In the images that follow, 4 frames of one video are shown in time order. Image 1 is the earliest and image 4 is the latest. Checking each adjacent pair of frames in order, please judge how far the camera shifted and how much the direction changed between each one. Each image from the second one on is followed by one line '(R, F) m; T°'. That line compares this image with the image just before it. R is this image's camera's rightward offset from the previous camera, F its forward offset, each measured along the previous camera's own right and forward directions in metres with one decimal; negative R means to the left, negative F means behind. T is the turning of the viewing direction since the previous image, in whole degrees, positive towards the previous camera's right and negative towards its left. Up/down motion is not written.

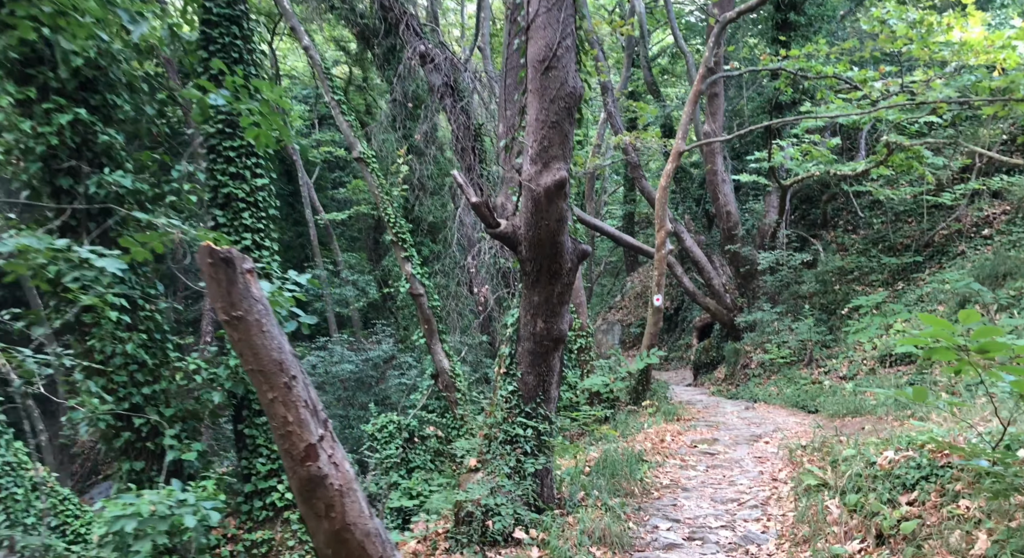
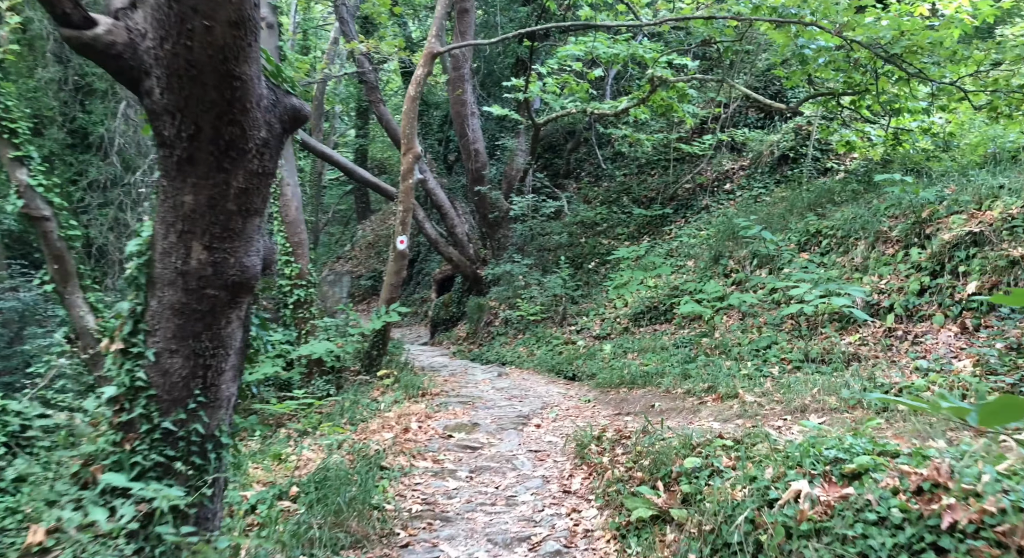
(+0.4, +2.9) m; +22°
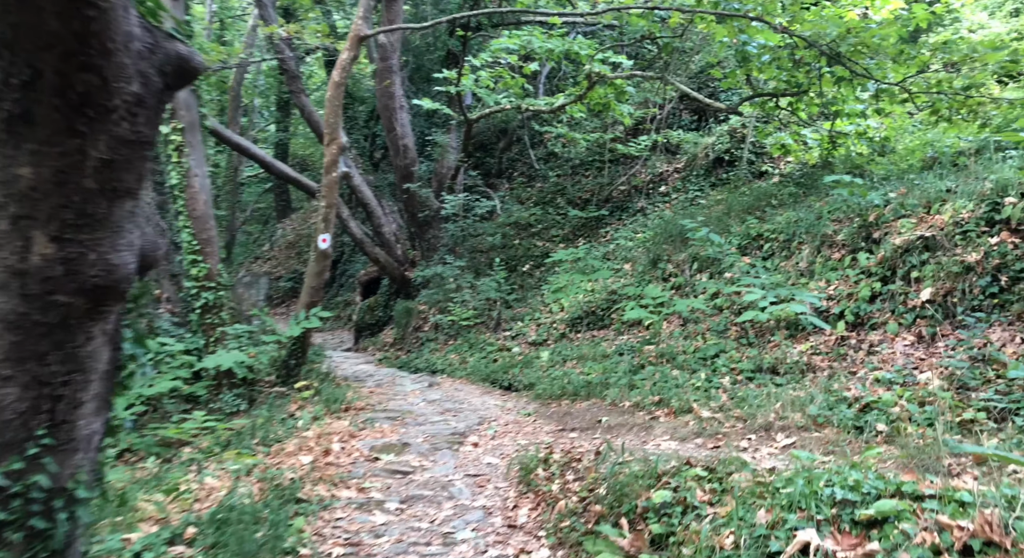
(-0.1, +0.7) m; +6°
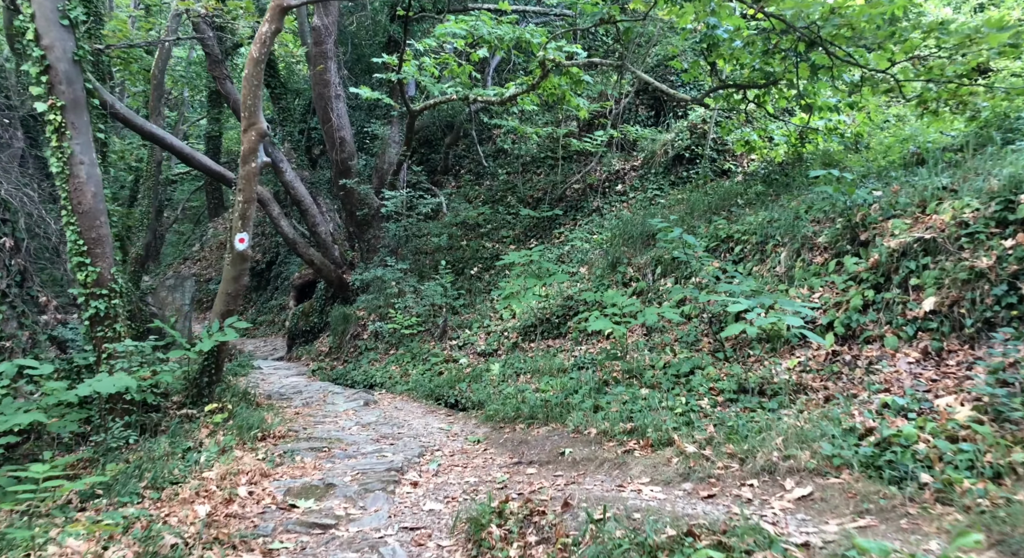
(0.0, +1.1) m; +4°
